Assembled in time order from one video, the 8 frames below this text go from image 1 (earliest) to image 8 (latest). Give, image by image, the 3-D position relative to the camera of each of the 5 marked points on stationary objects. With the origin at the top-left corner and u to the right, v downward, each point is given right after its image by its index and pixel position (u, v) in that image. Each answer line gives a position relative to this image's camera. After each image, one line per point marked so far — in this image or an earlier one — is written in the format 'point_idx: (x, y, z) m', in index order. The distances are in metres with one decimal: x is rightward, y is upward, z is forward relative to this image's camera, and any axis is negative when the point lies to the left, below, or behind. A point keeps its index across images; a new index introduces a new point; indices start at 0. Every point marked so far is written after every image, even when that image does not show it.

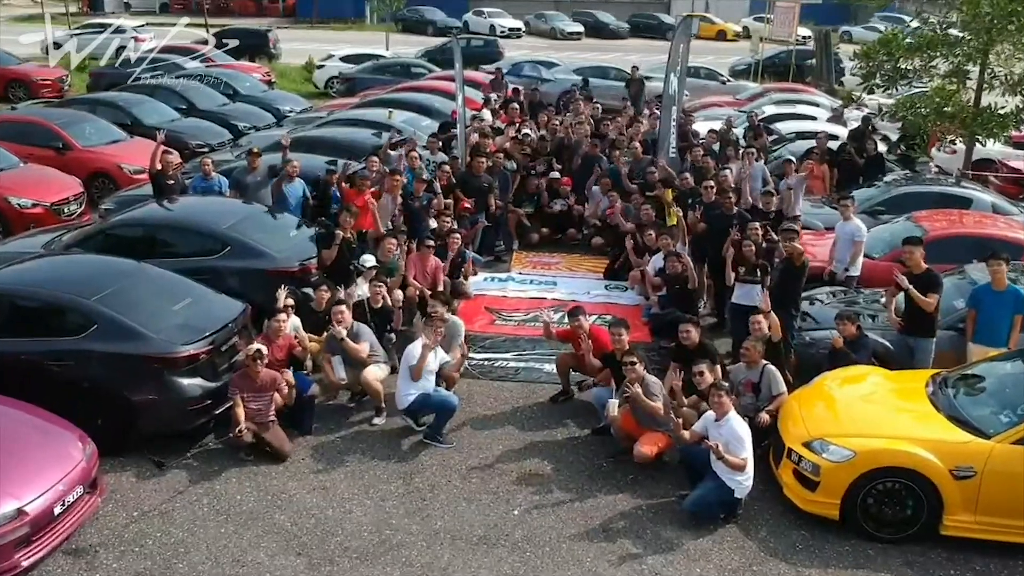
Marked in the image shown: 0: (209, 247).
0: (-3.1, +0.4, +10.2) m
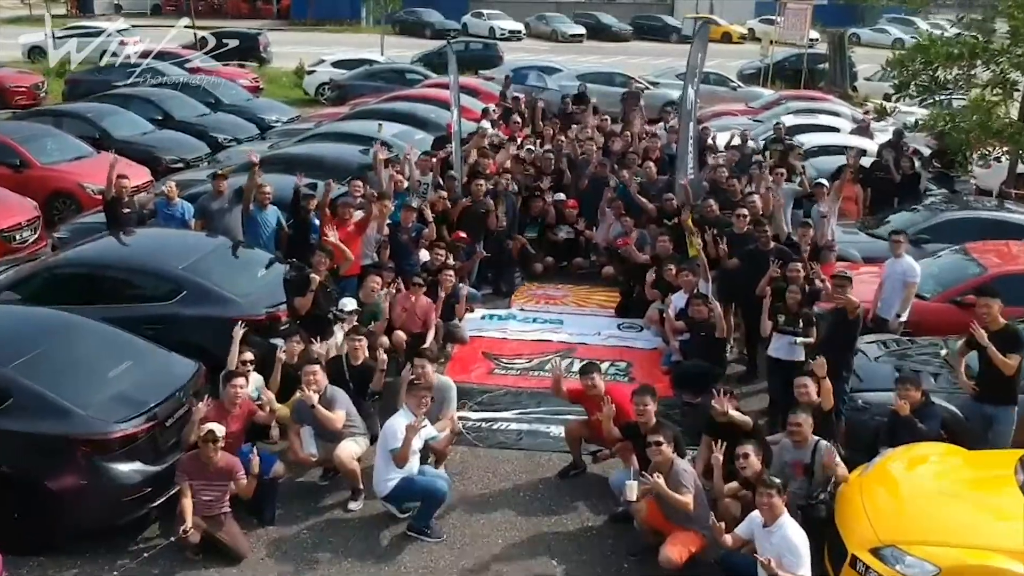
0: (-3.0, 0.0, +8.9) m
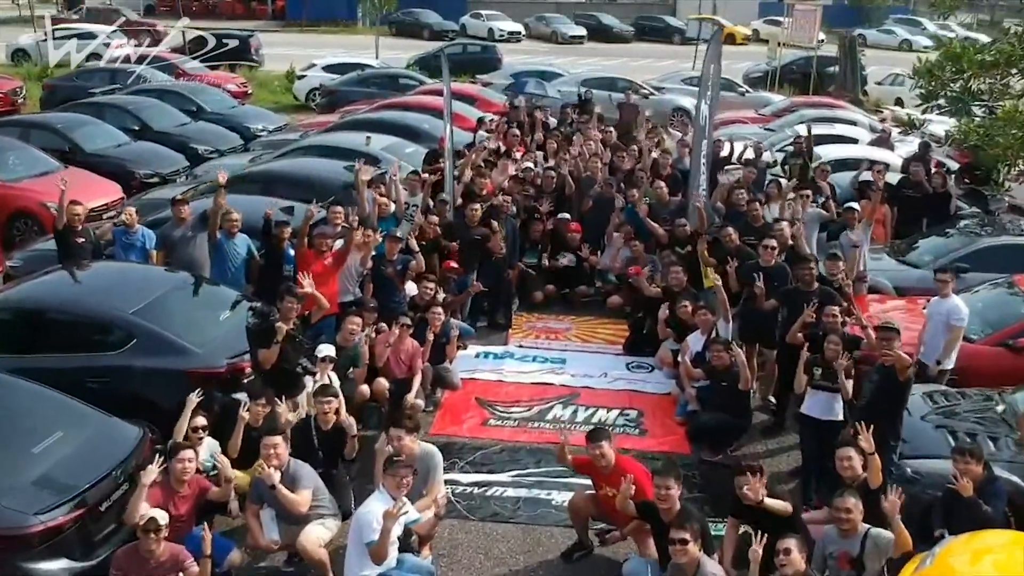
0: (-3.1, -0.4, +7.8) m
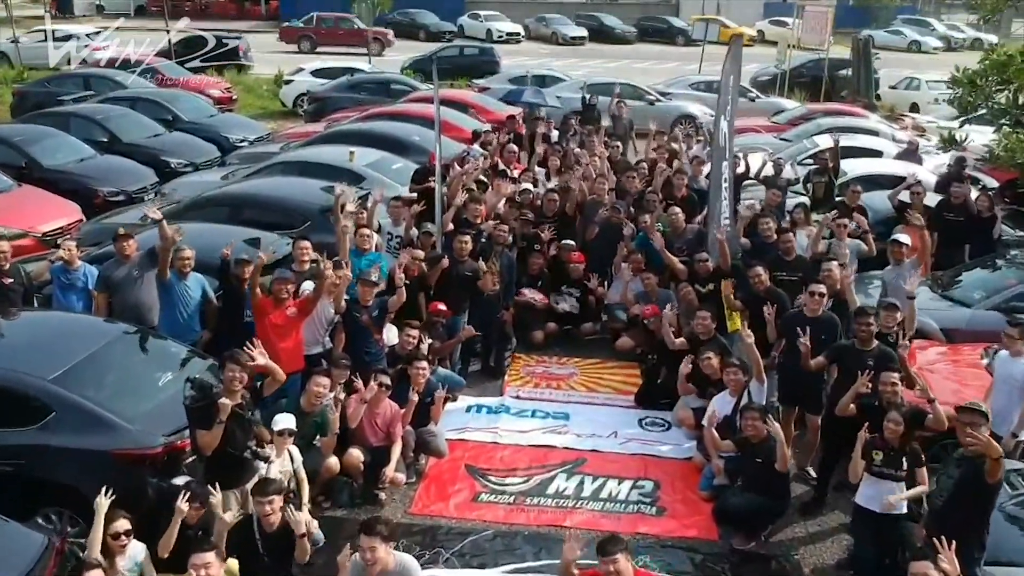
0: (-3.1, -0.8, +6.5) m
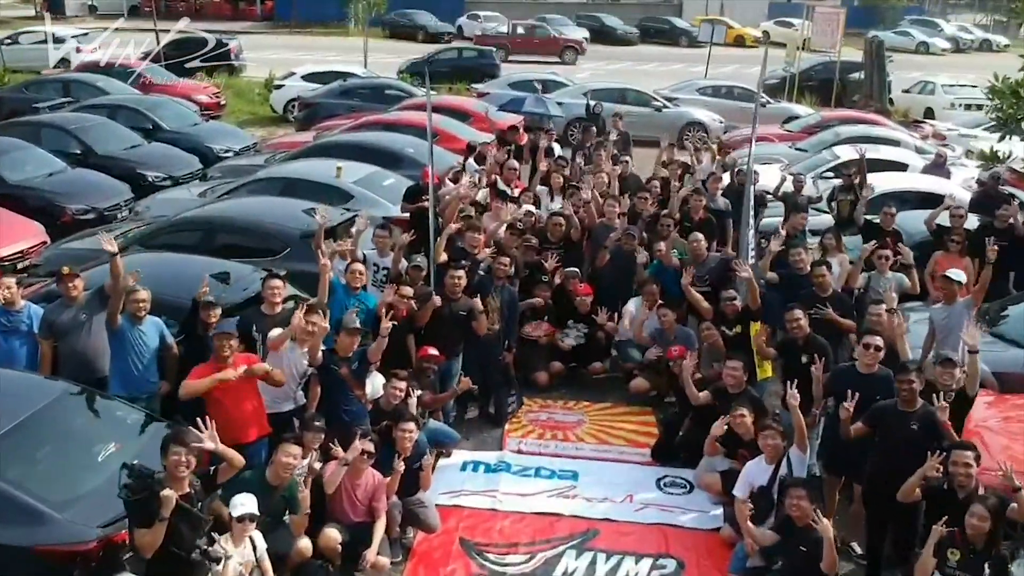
0: (-3.1, -1.1, +5.4) m
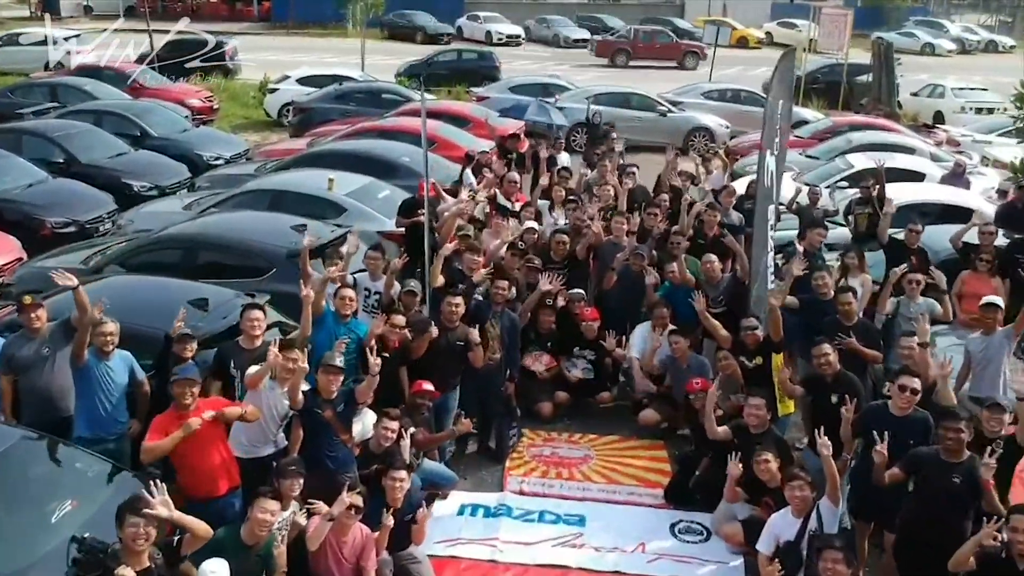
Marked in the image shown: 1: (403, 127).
0: (-3.1, -1.3, +4.8) m
1: (-1.7, +2.6, +16.2) m
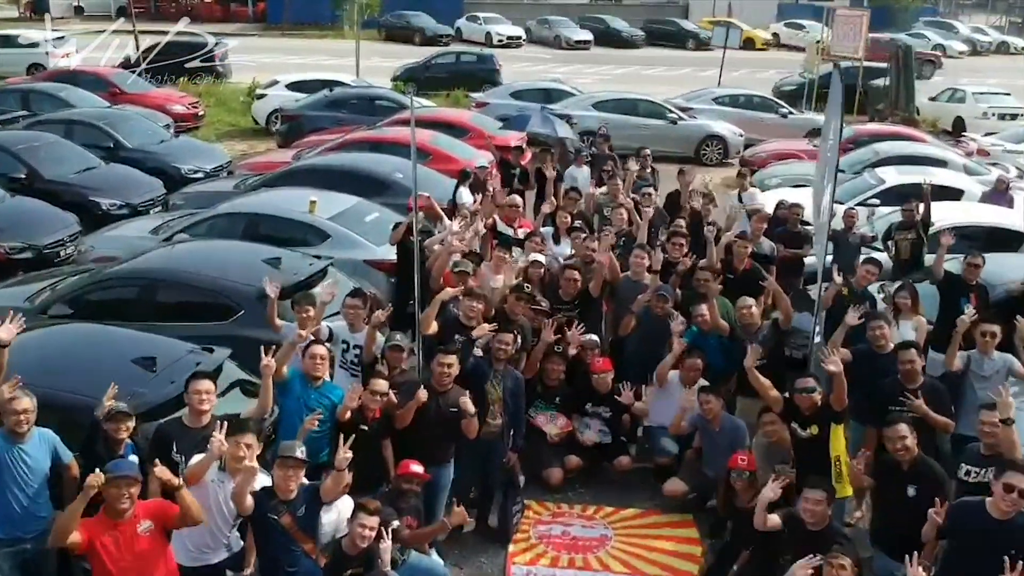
0: (-3.1, -1.7, +3.6) m
1: (-1.7, +2.2, +15.0) m
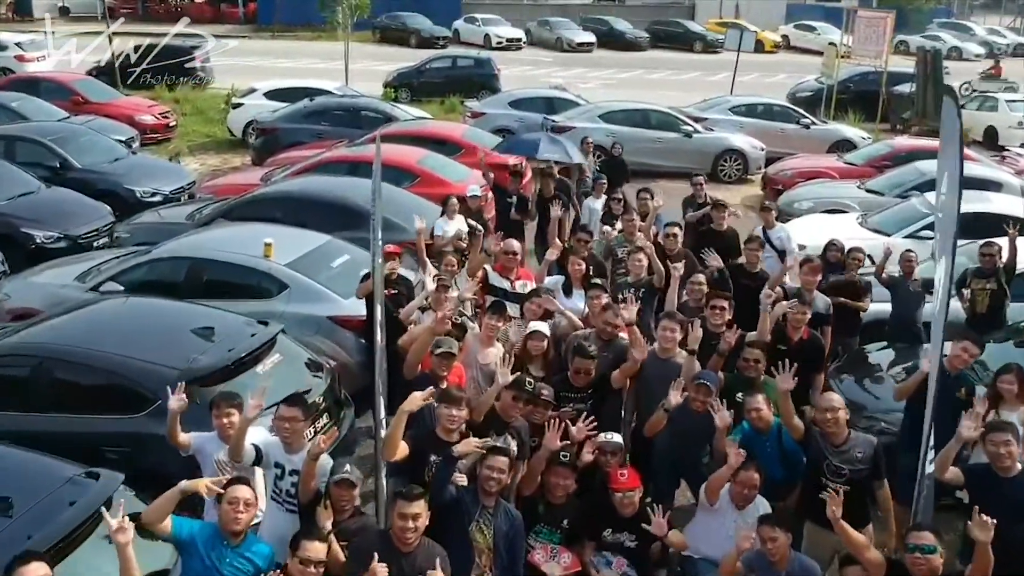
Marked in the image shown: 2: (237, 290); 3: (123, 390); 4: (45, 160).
0: (-3.1, -2.2, +1.8) m
1: (-1.7, +1.7, +13.2) m
2: (-2.4, 0.0, +8.7) m
3: (-2.5, -0.7, +6.6) m
4: (-6.6, +1.8, +14.4) m
